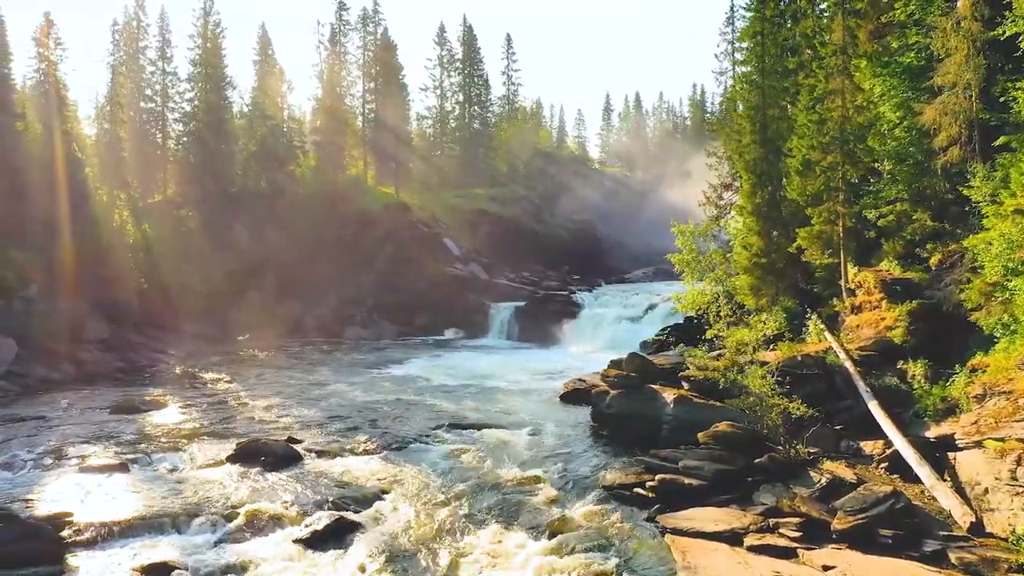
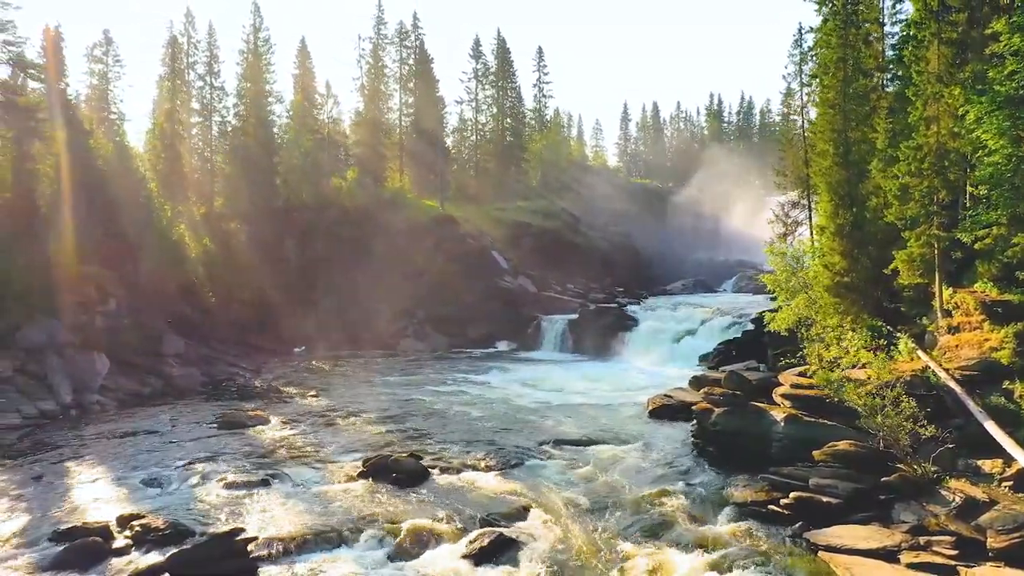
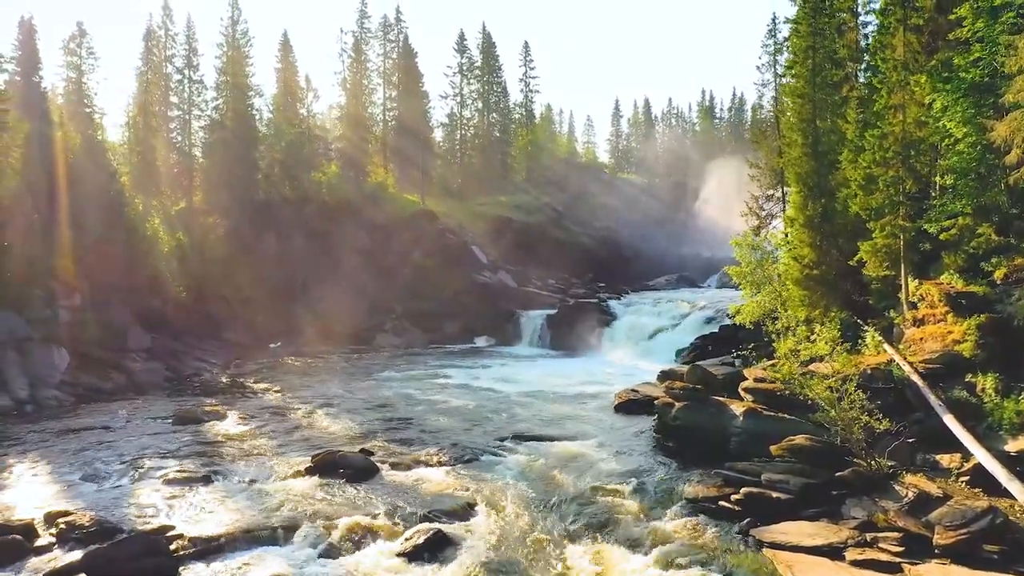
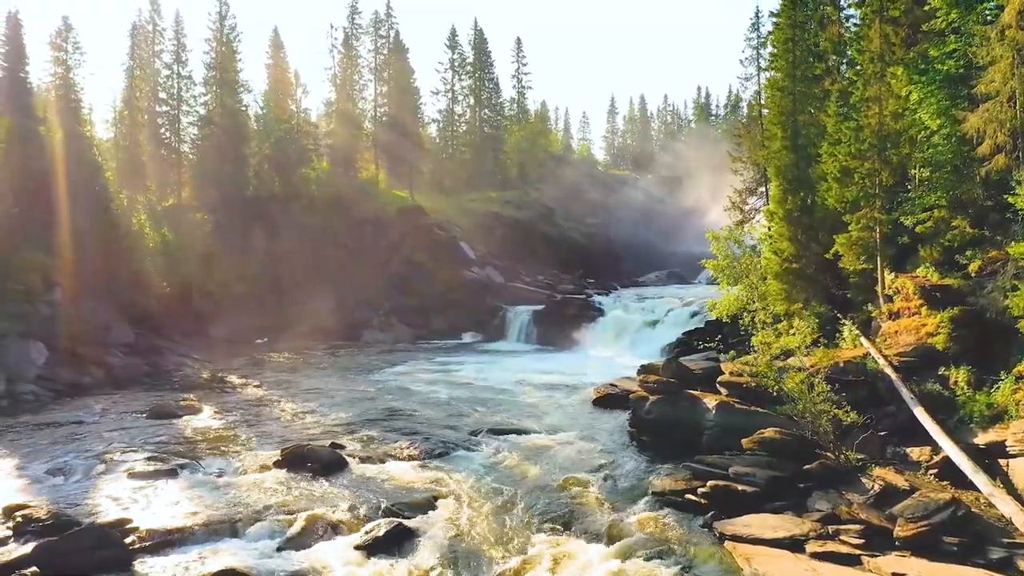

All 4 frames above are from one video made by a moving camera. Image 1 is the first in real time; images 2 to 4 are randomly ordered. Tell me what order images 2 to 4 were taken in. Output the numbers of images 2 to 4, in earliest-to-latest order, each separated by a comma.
4, 3, 2
